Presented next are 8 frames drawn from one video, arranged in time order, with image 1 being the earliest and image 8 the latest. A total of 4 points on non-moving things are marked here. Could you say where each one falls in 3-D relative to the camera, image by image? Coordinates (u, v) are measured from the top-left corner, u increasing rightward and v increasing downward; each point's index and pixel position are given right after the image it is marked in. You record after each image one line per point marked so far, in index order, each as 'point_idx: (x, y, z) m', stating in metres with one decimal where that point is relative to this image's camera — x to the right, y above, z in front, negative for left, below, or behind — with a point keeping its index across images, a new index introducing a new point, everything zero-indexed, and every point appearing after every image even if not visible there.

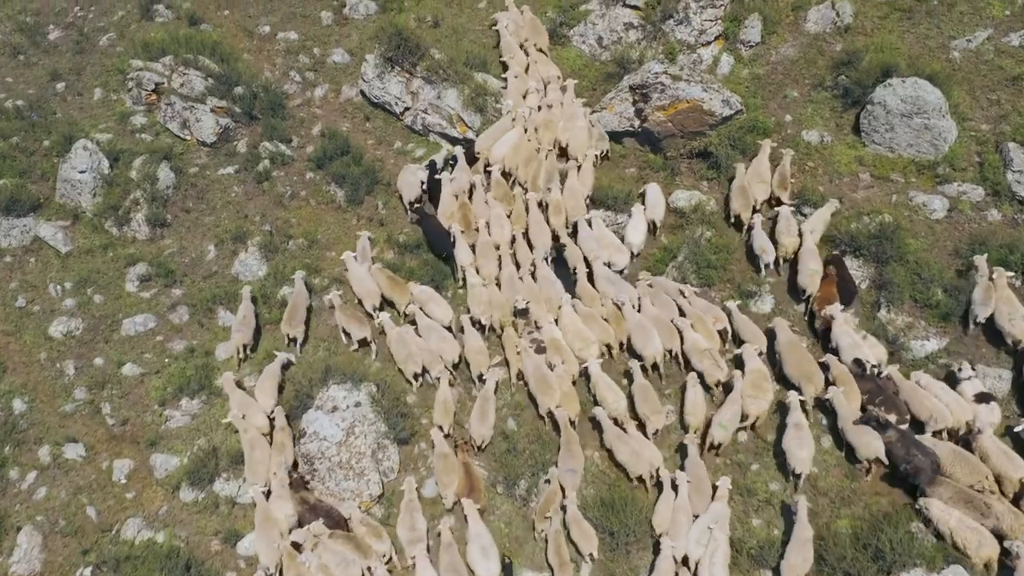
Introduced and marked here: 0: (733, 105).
0: (+2.7, +2.2, +13.4) m
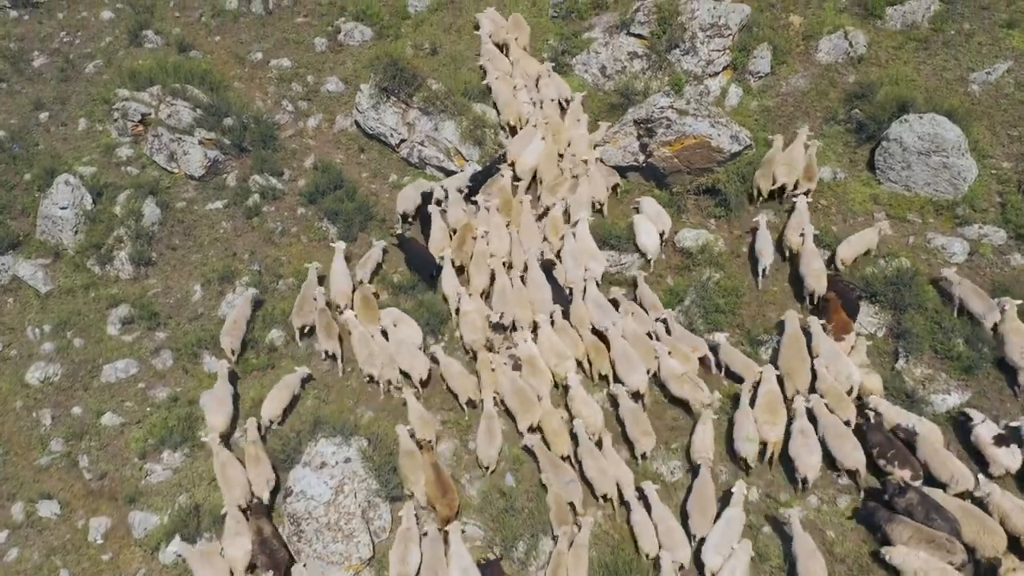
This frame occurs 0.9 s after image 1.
0: (+2.6, +1.7, +12.8) m
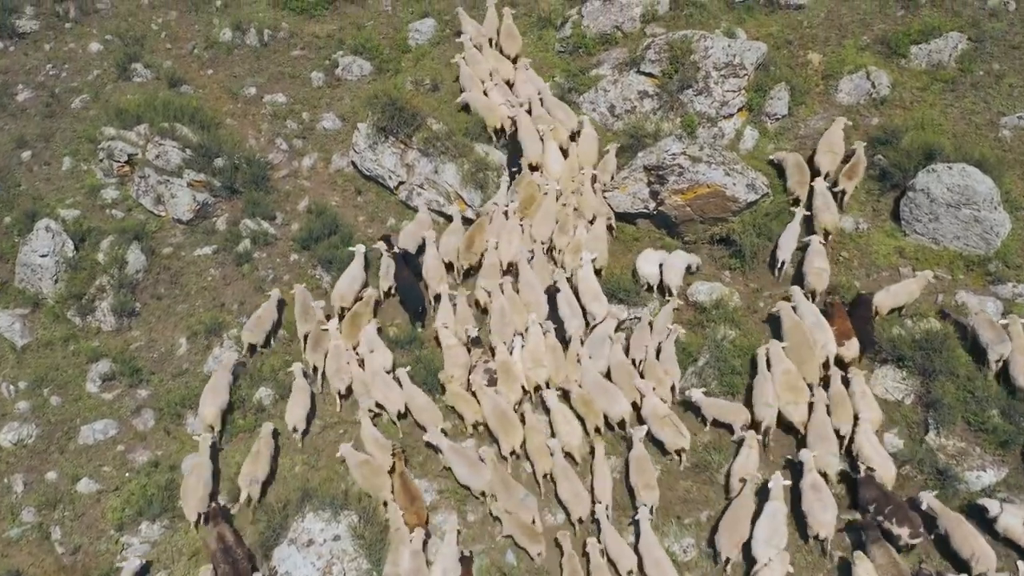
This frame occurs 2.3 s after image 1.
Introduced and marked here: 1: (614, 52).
0: (+2.7, +1.1, +12.1) m
1: (+1.3, +3.0, +14.2) m
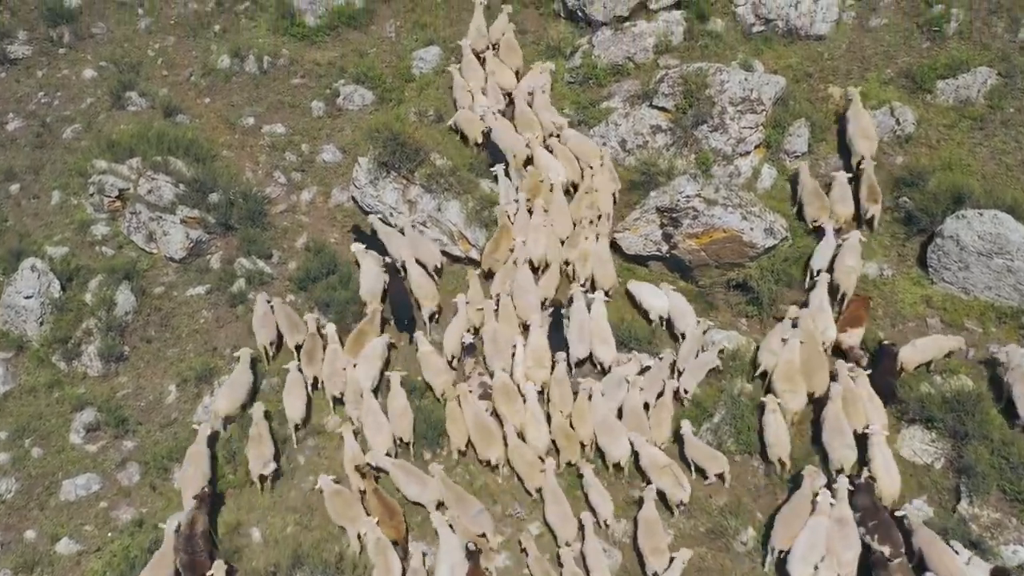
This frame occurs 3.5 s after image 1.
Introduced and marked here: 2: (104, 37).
0: (+2.7, +0.6, +11.5) m
1: (+1.4, +2.5, +13.6) m
2: (-6.0, +3.7, +16.3) m
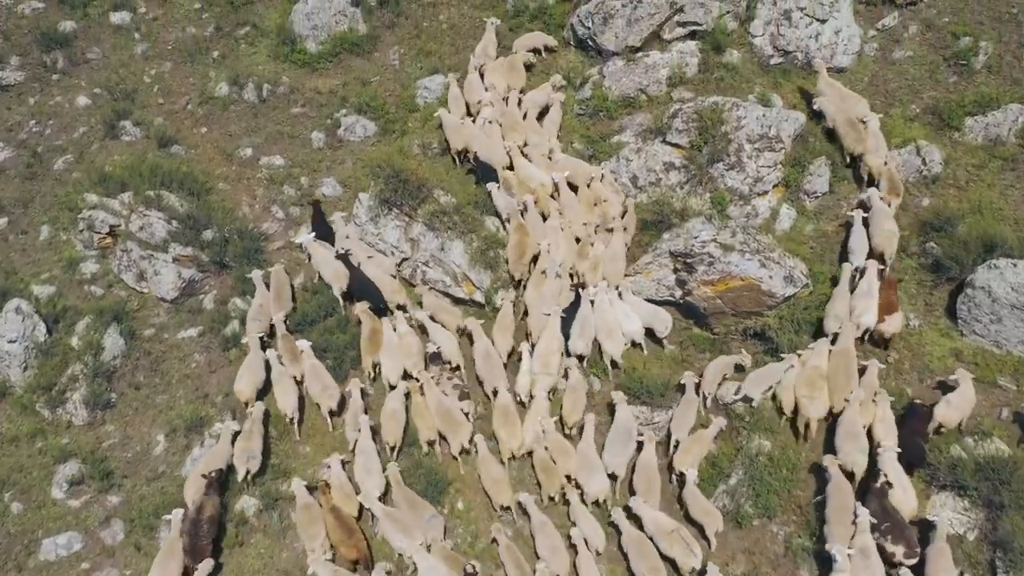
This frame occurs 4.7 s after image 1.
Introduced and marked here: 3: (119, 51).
0: (+2.8, +0.1, +11.0) m
1: (+1.5, +2.0, +13.1) m
2: (-5.9, +3.2, +15.8) m
3: (-5.7, +3.4, +16.0) m
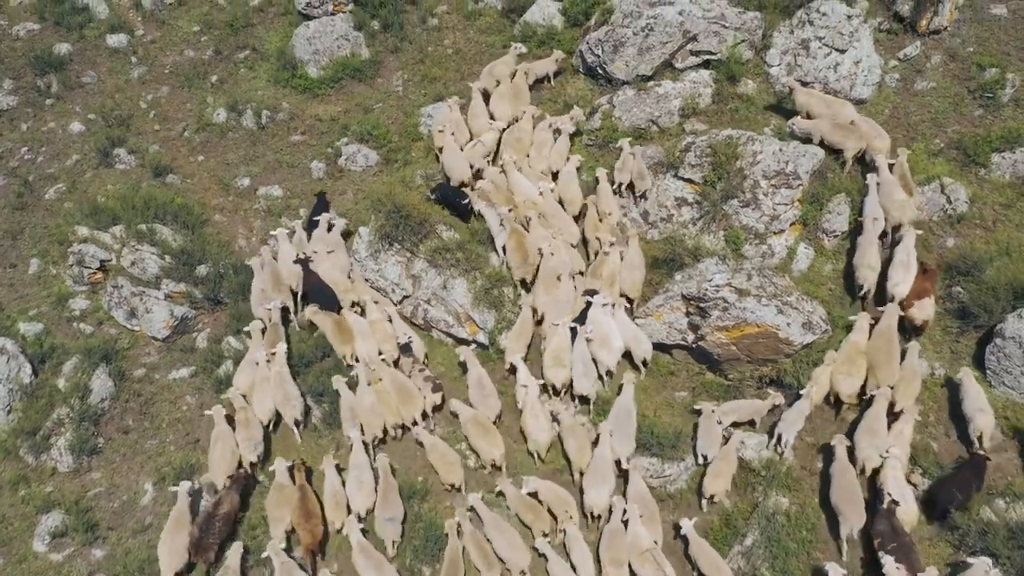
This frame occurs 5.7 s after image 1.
0: (+2.8, -0.4, +10.4) m
1: (+1.5, +1.6, +12.6) m
2: (-5.8, +2.8, +15.4) m
3: (-5.6, +3.0, +15.6) m
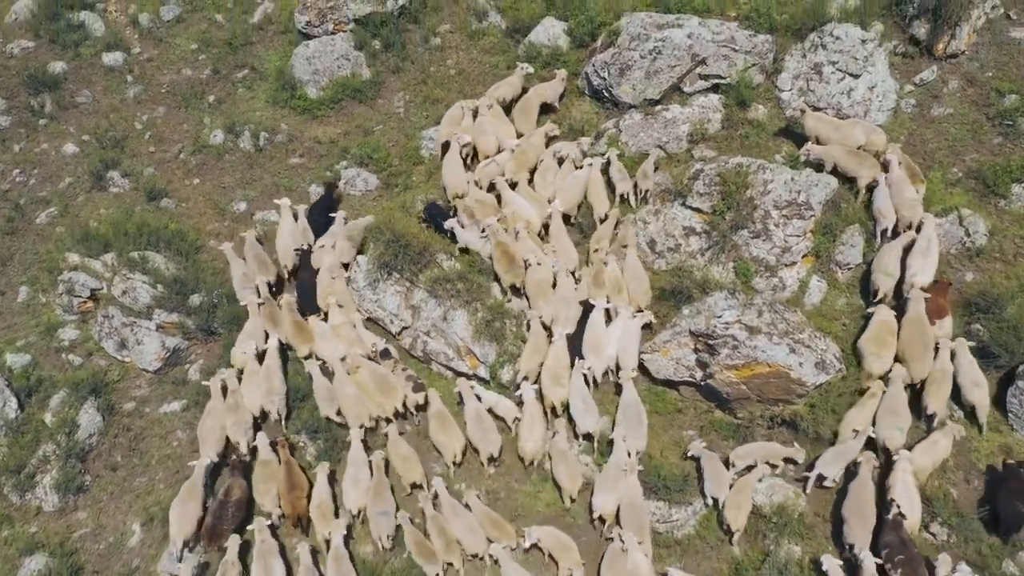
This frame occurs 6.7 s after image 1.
0: (+2.9, -0.7, +10.0) m
1: (+1.6, +1.2, +12.2) m
2: (-5.7, +2.4, +15.0) m
3: (-5.5, +2.6, +15.3) m
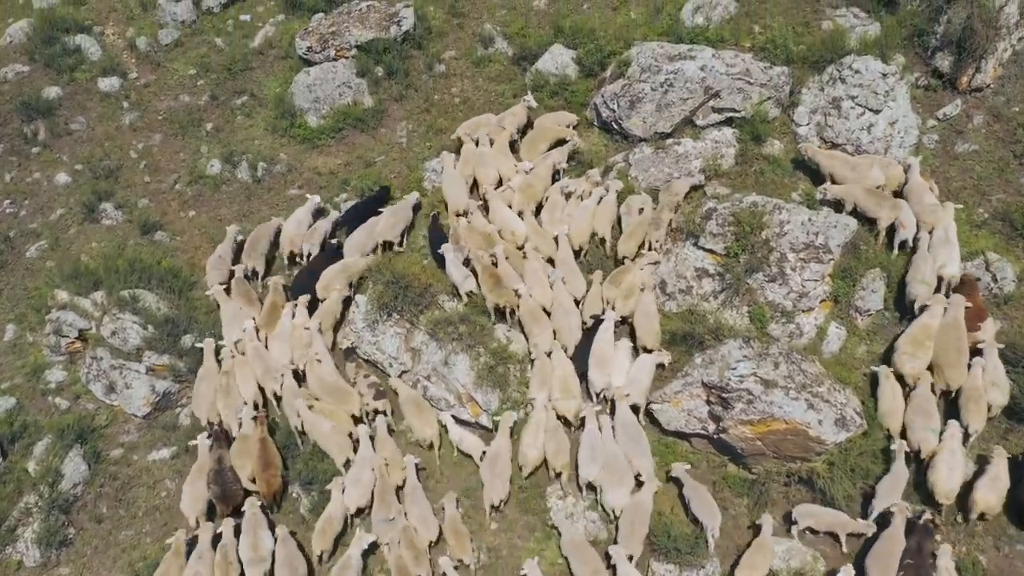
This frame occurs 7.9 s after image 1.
0: (+2.9, -1.1, +9.5) m
1: (+1.6, +0.8, +11.7) m
2: (-5.6, +2.0, +14.6) m
3: (-5.4, +2.2, +14.9) m
